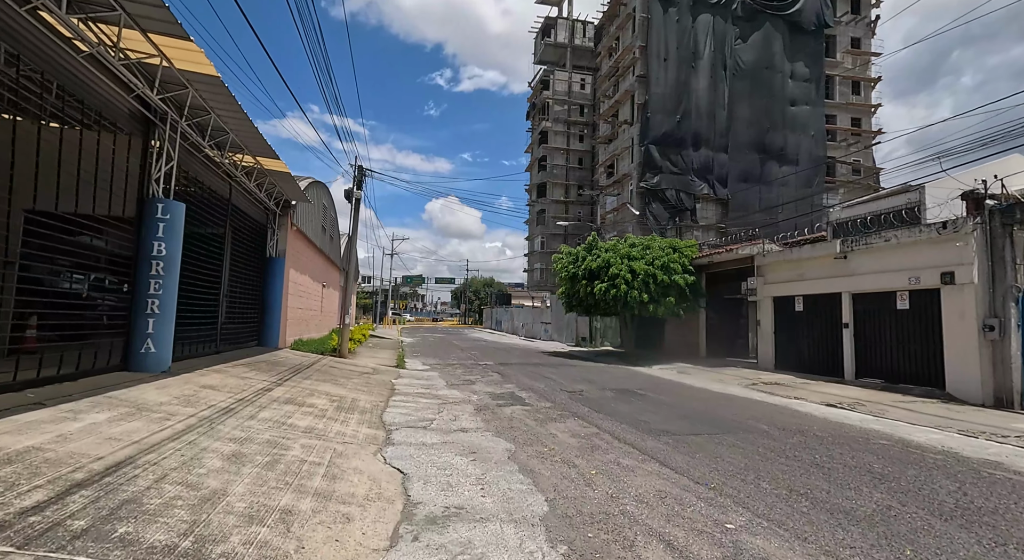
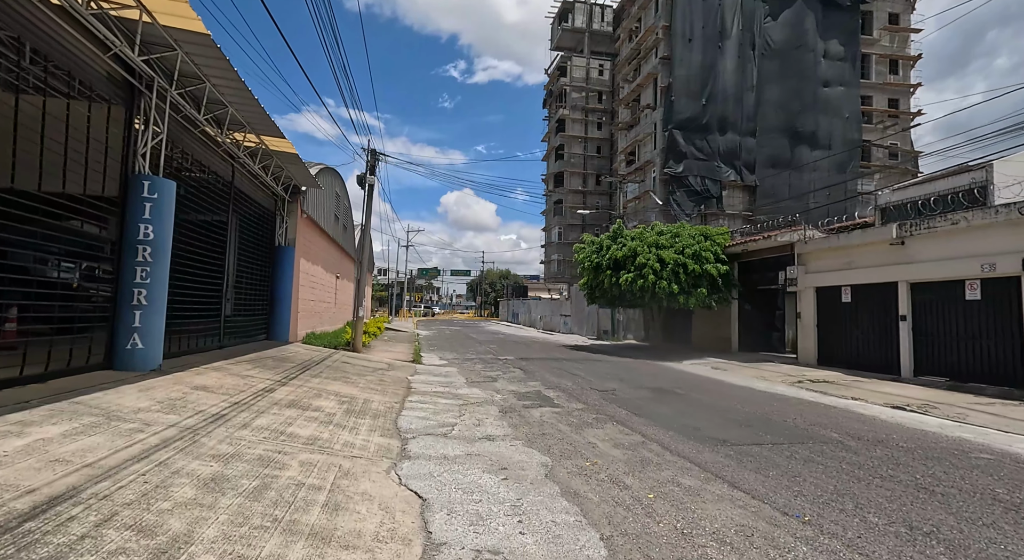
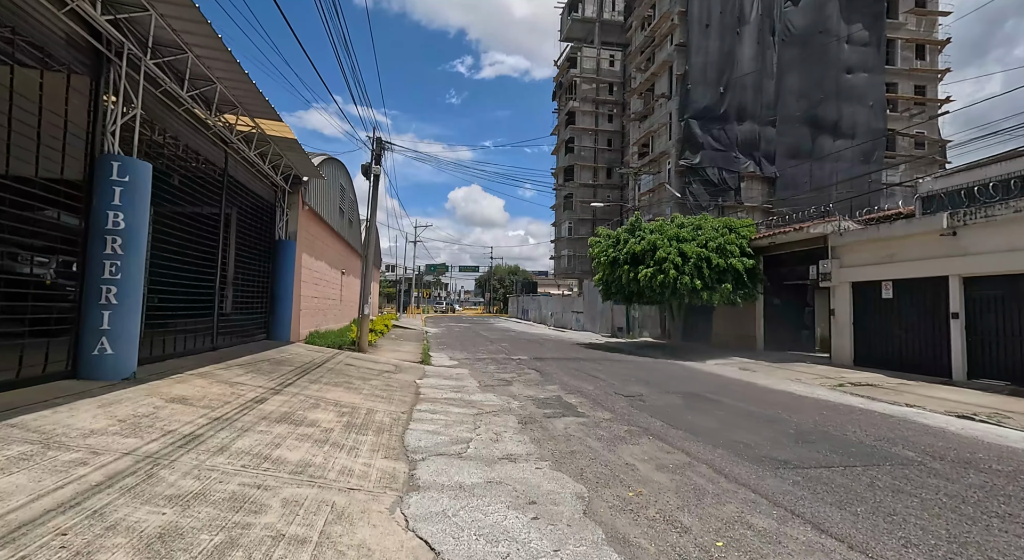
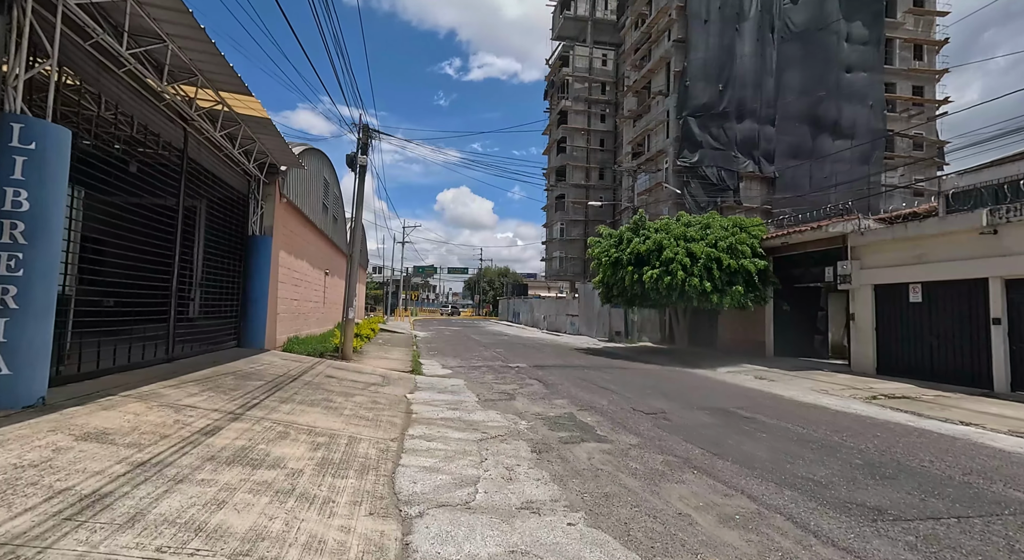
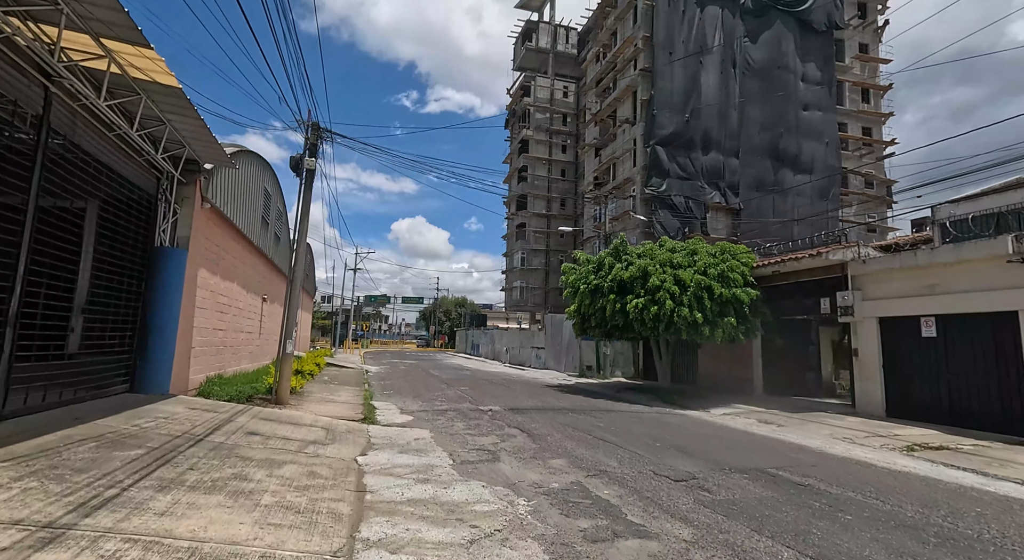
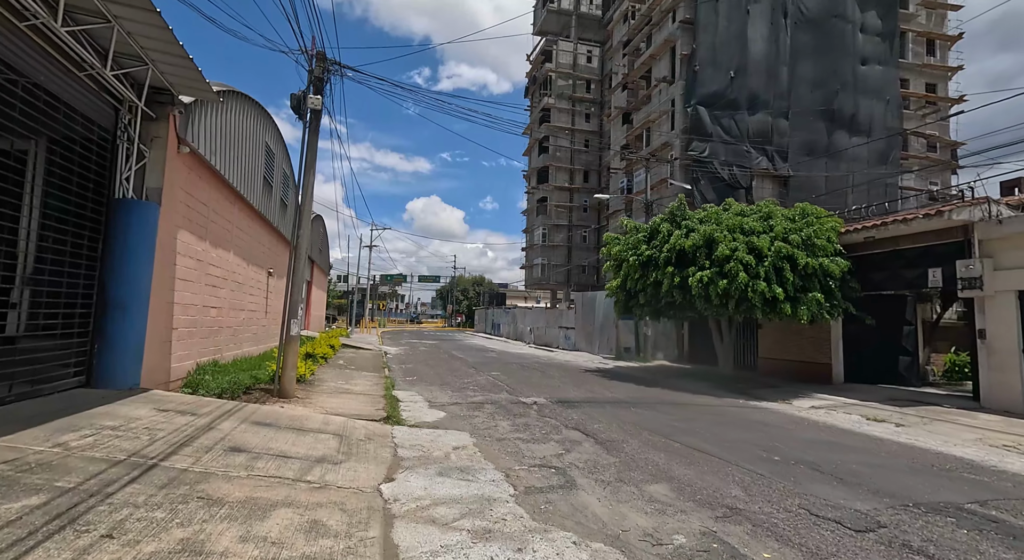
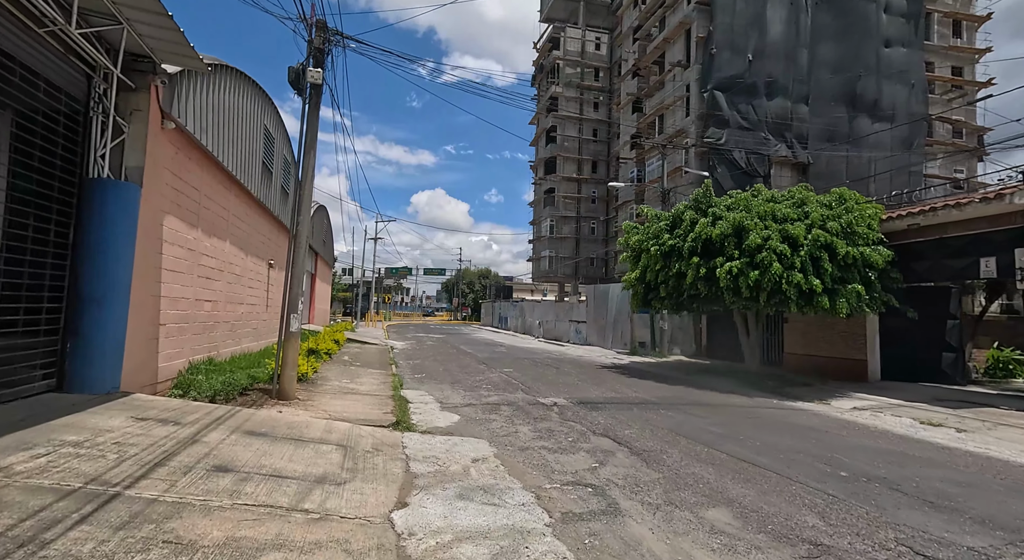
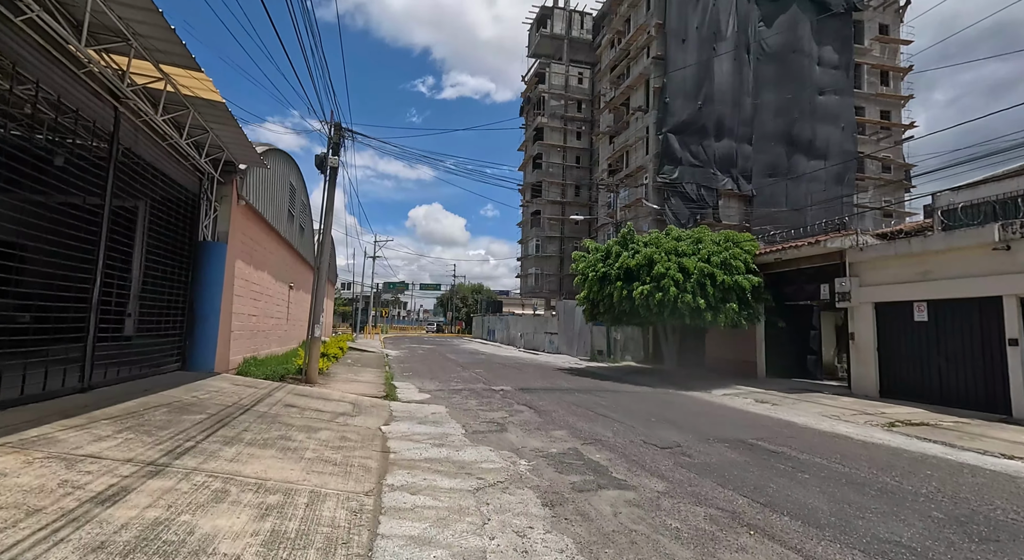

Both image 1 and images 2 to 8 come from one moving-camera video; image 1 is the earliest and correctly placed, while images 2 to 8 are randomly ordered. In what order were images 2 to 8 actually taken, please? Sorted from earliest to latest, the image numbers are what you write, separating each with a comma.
2, 3, 4, 8, 5, 6, 7
